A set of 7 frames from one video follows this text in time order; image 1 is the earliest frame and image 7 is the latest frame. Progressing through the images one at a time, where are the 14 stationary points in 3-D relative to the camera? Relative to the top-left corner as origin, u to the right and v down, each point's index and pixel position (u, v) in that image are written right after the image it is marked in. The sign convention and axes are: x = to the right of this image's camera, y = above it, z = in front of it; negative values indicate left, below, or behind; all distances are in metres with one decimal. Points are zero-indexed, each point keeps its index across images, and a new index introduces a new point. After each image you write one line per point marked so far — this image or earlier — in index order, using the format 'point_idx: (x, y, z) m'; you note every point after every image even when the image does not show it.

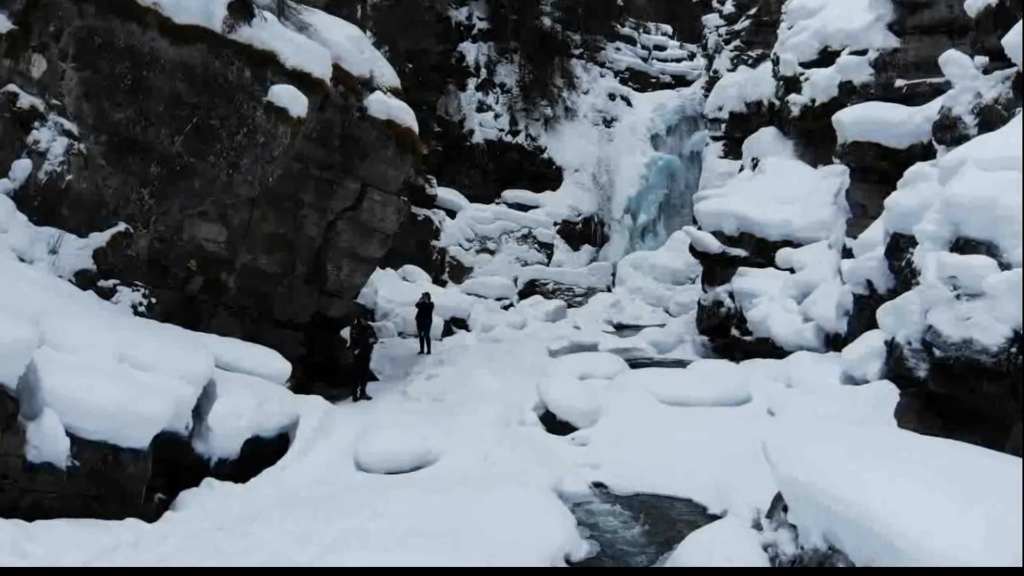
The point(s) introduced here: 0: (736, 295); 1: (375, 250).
0: (+5.3, -0.2, +15.1) m
1: (-2.6, +0.7, +12.1) m
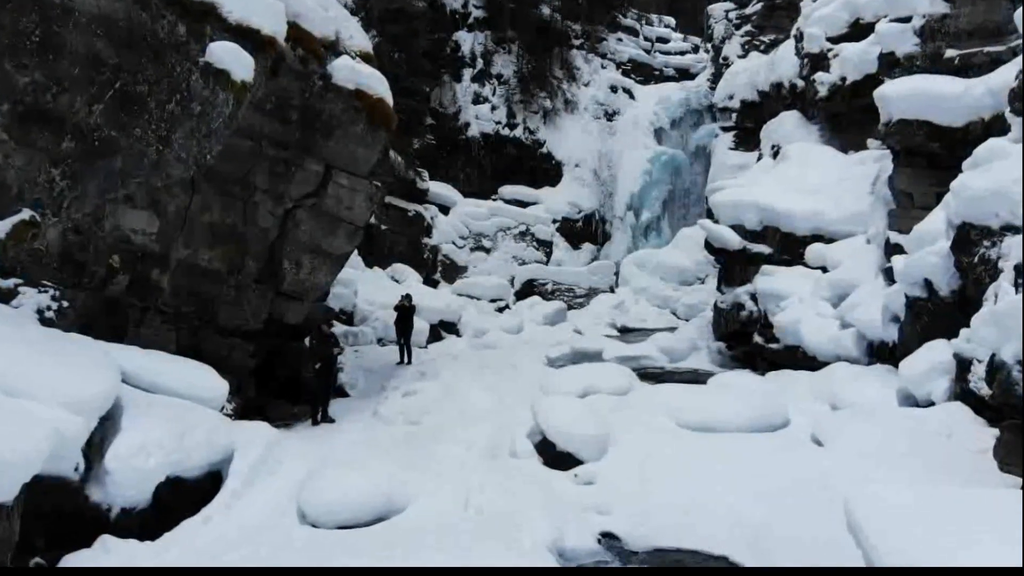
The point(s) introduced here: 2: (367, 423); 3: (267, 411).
0: (+5.1, -0.2, +13.3) m
1: (-2.8, +0.7, +10.3) m
2: (-2.1, -2.0, +9.4) m
3: (-3.8, -1.9, +10.1) m
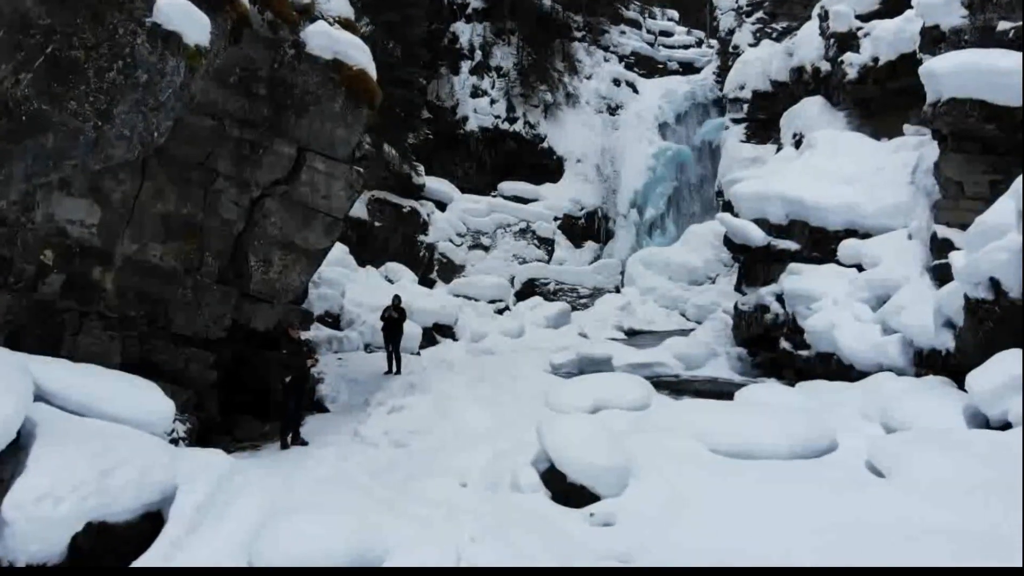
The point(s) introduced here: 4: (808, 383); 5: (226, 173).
0: (+5.2, -0.2, +12.0) m
1: (-2.7, +0.7, +9.0) m
2: (-2.1, -2.0, +8.1) m
3: (-3.8, -1.9, +8.8) m
4: (+4.6, -1.5, +10.2) m
5: (-3.7, +1.5, +8.3) m
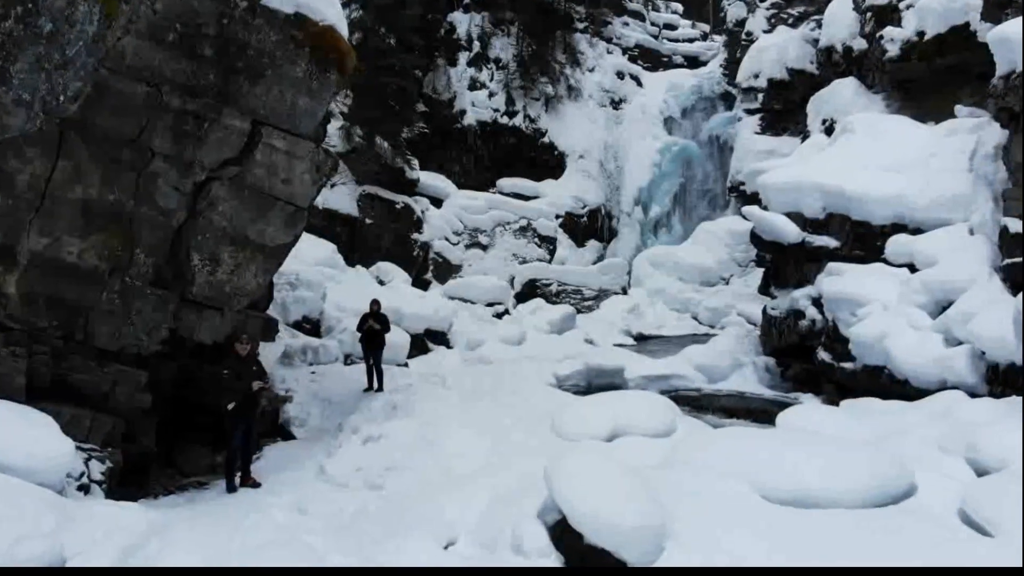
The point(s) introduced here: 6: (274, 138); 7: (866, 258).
0: (+5.2, -0.3, +10.5) m
1: (-2.7, +0.7, +7.5) m
2: (-2.1, -2.0, +6.6) m
3: (-3.8, -2.0, +7.3) m
4: (+4.6, -1.6, +8.7) m
5: (-3.7, +1.5, +6.8) m
6: (-2.7, +1.7, +7.3) m
7: (+5.9, +0.5, +10.7) m
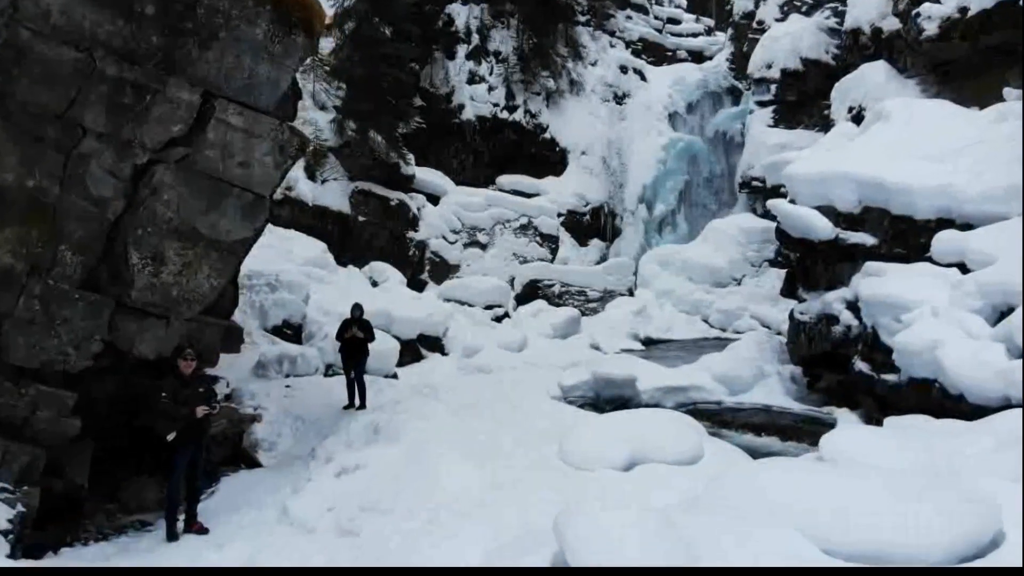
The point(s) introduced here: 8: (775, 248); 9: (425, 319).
0: (+5.2, -0.3, +9.4) m
1: (-2.7, +0.6, +6.4) m
2: (-2.1, -2.1, +5.5) m
3: (-3.8, -2.0, +6.2) m
4: (+4.6, -1.6, +7.6) m
5: (-3.7, +1.4, +5.7) m
6: (-2.7, +1.7, +6.2) m
7: (+5.9, +0.5, +9.6) m
8: (+7.7, +1.2, +18.6) m
9: (-1.8, -0.6, +12.7) m
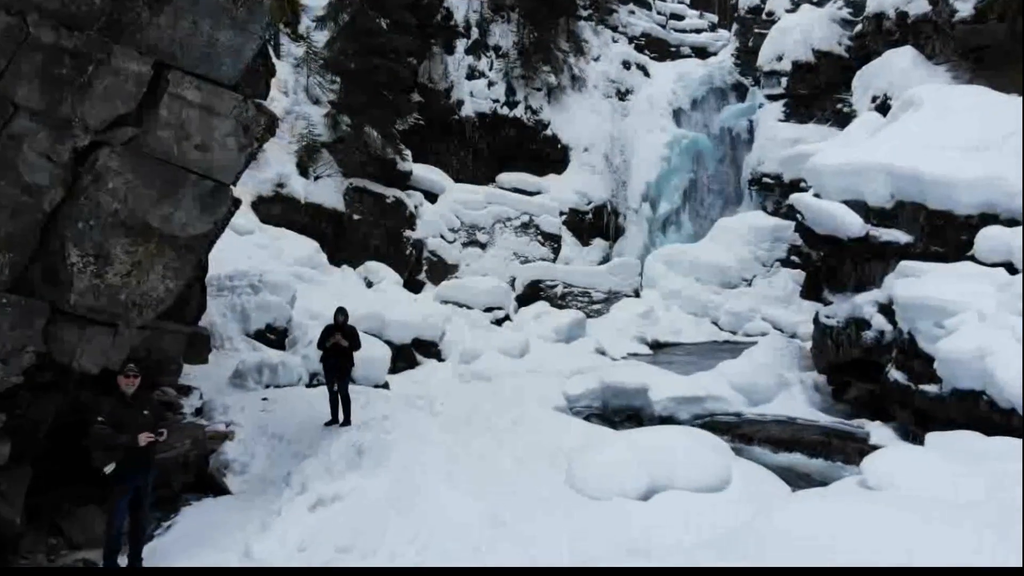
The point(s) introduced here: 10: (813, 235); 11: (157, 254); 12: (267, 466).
0: (+5.2, -0.3, +8.6) m
1: (-2.7, +0.6, +5.6) m
2: (-2.0, -2.1, +4.6) m
3: (-3.8, -2.0, +5.3) m
4: (+4.7, -1.6, +6.7) m
5: (-3.7, +1.4, +4.9) m
6: (-2.7, +1.6, +5.4) m
7: (+5.9, +0.4, +8.7) m
8: (+7.7, +1.1, +17.8) m
9: (-1.8, -0.6, +11.9) m
10: (+4.8, +0.8, +10.3) m
11: (-3.0, +0.2, +5.6) m
12: (-2.5, -1.8, +6.5) m
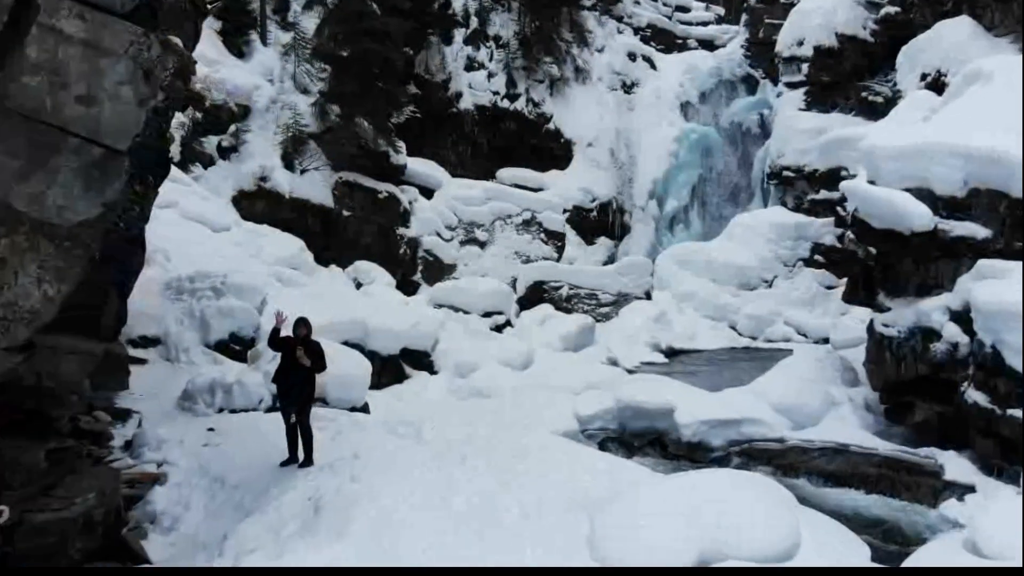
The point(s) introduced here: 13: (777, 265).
0: (+5.2, -0.4, +7.2) m
1: (-2.7, +0.6, +4.2) m
2: (-2.0, -2.1, +3.2) m
3: (-3.8, -2.1, +3.9) m
4: (+4.7, -1.7, +5.3) m
5: (-3.7, +1.4, +3.5) m
6: (-2.6, +1.6, +4.0) m
7: (+6.0, +0.4, +7.3) m
8: (+7.7, +1.1, +16.4) m
9: (-1.7, -0.7, +10.5) m
10: (+4.8, +0.8, +8.8) m
11: (-3.0, +0.2, +4.2) m
12: (-2.5, -1.9, +5.1) m
13: (+6.9, +0.6, +16.4) m
